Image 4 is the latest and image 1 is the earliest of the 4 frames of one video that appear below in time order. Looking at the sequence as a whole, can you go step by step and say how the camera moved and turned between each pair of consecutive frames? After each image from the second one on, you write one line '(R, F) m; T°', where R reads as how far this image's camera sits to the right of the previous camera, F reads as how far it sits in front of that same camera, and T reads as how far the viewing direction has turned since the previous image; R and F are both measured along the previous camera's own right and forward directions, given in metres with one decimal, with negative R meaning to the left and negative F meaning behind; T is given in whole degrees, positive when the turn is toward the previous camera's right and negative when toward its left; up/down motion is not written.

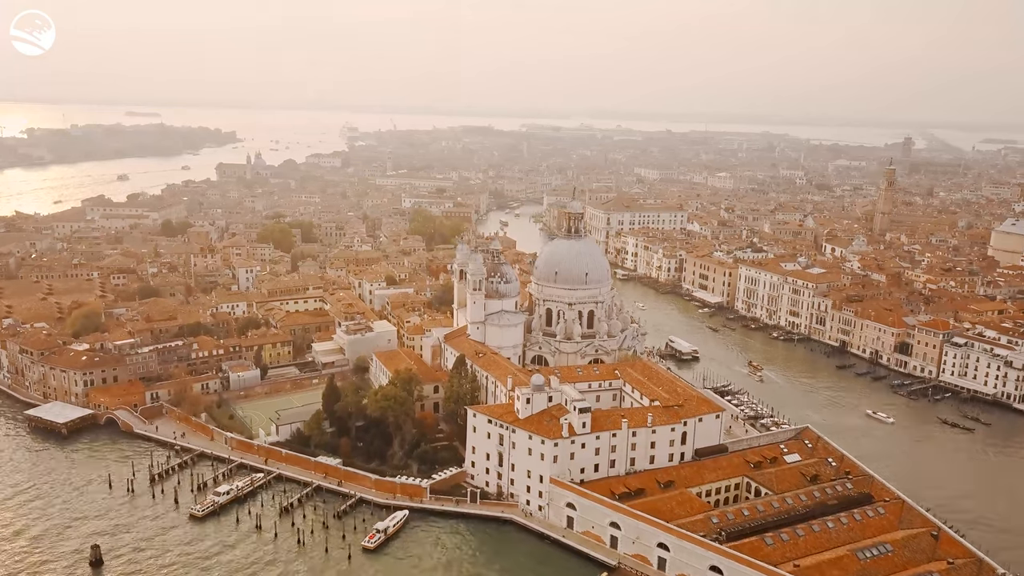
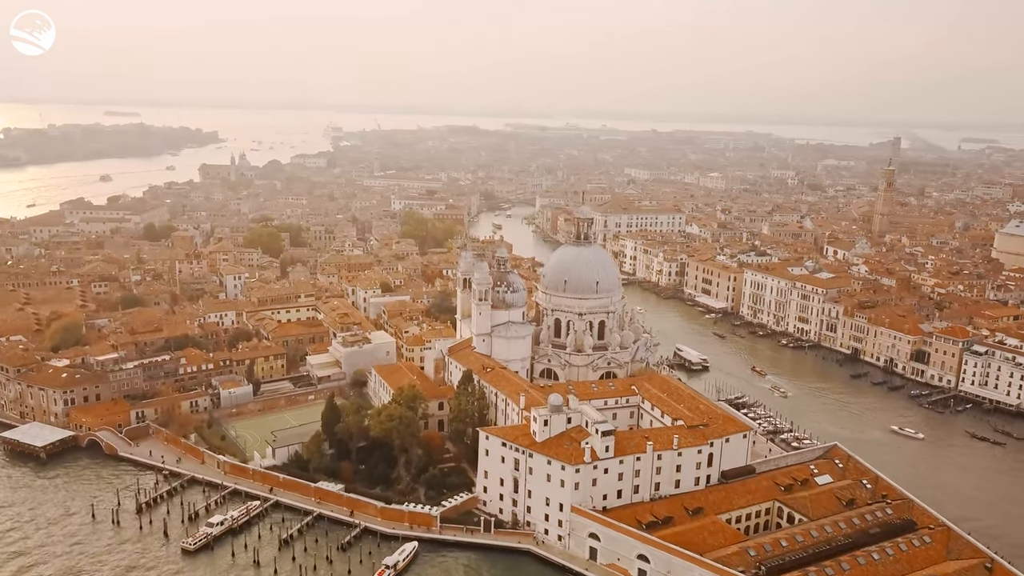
(-1.1, +1.9) m; +1°
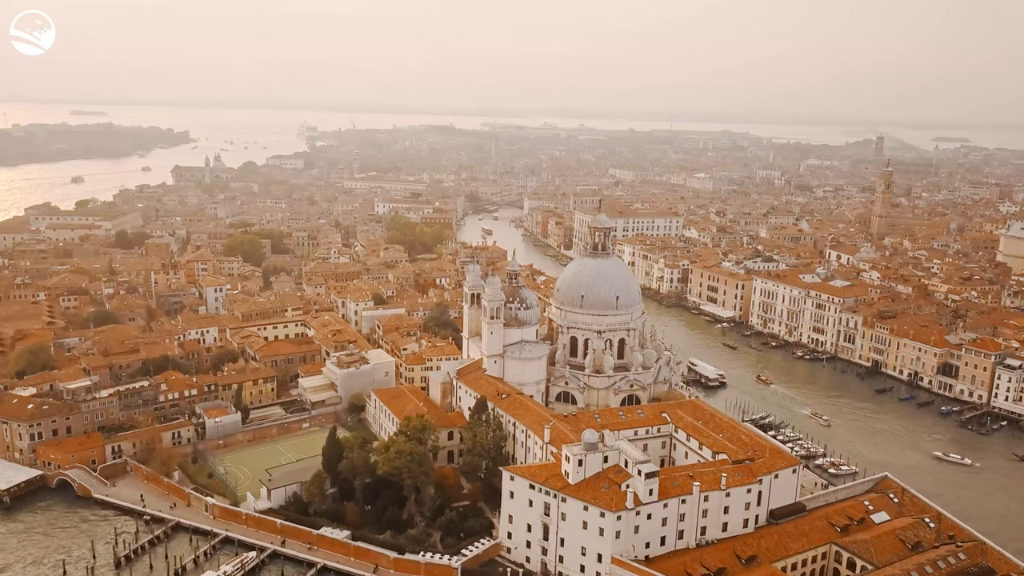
(-1.6, +2.9) m; +2°
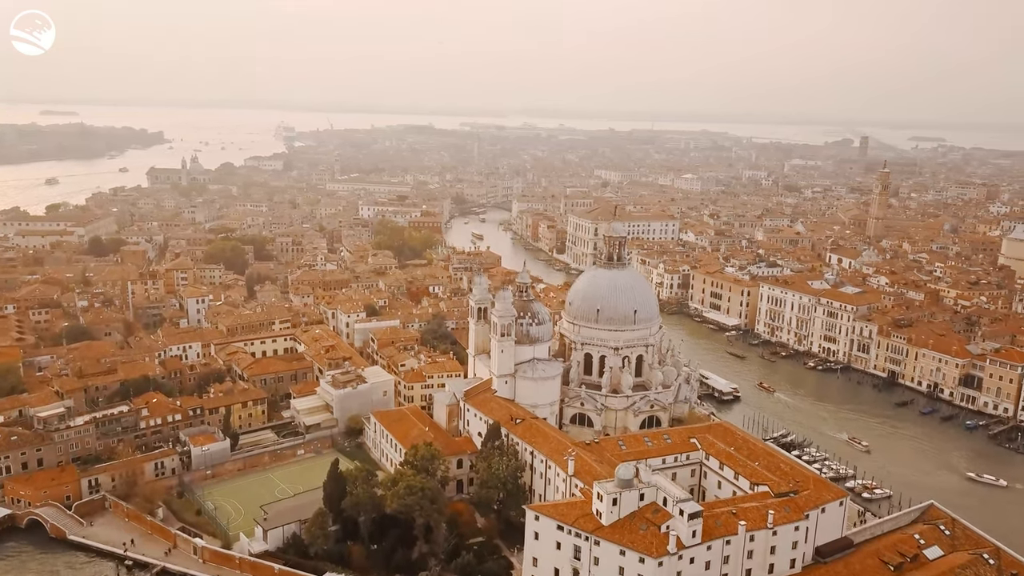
(-1.3, +2.3) m; +2°
